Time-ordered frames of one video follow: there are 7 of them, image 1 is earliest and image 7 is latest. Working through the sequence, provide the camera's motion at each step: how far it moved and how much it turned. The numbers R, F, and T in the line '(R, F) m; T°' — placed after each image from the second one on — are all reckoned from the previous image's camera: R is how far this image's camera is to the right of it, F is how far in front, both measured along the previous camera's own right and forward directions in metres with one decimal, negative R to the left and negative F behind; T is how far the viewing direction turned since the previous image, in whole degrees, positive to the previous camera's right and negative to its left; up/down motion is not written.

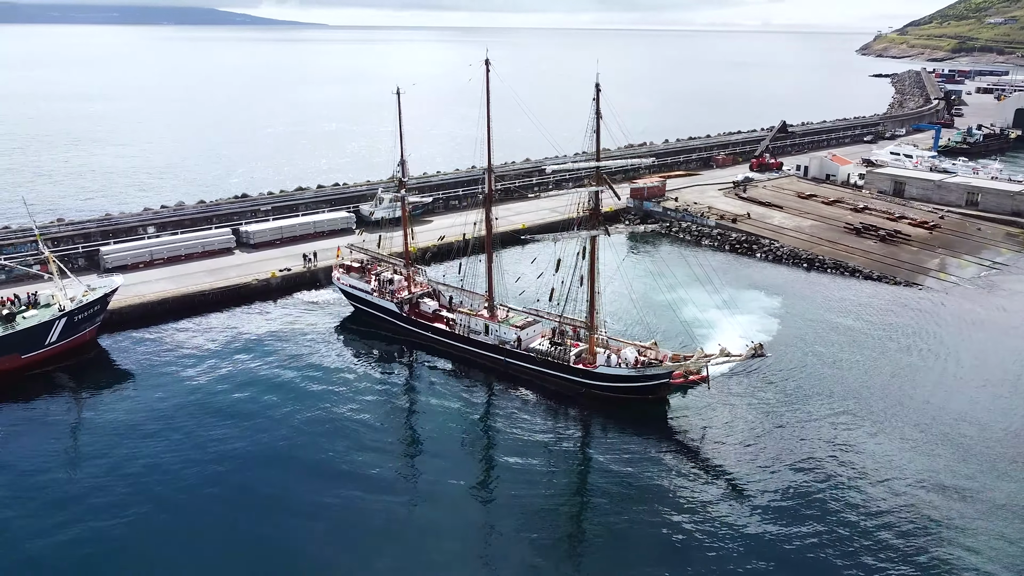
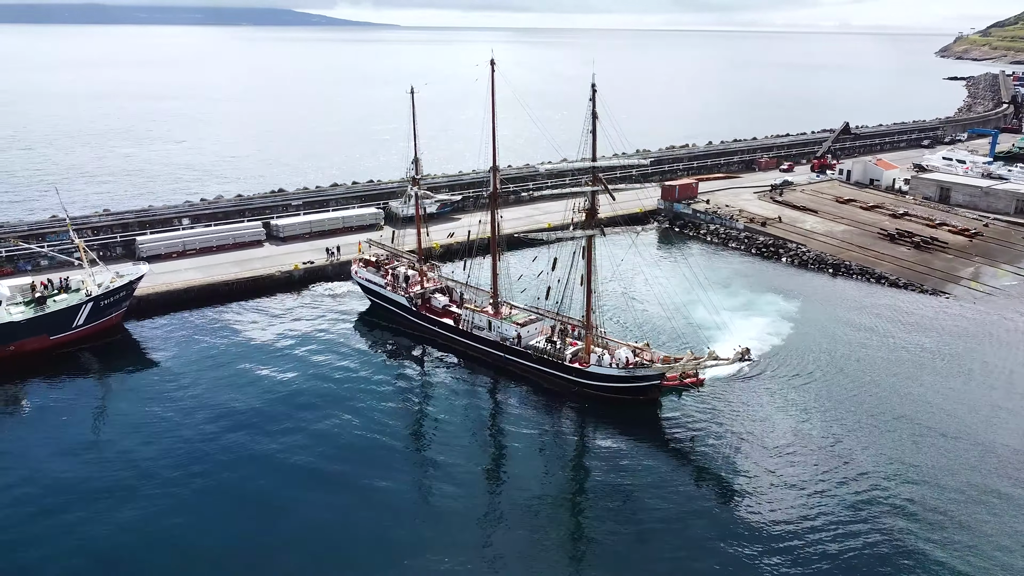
(+3.5, -0.5) m; -4°
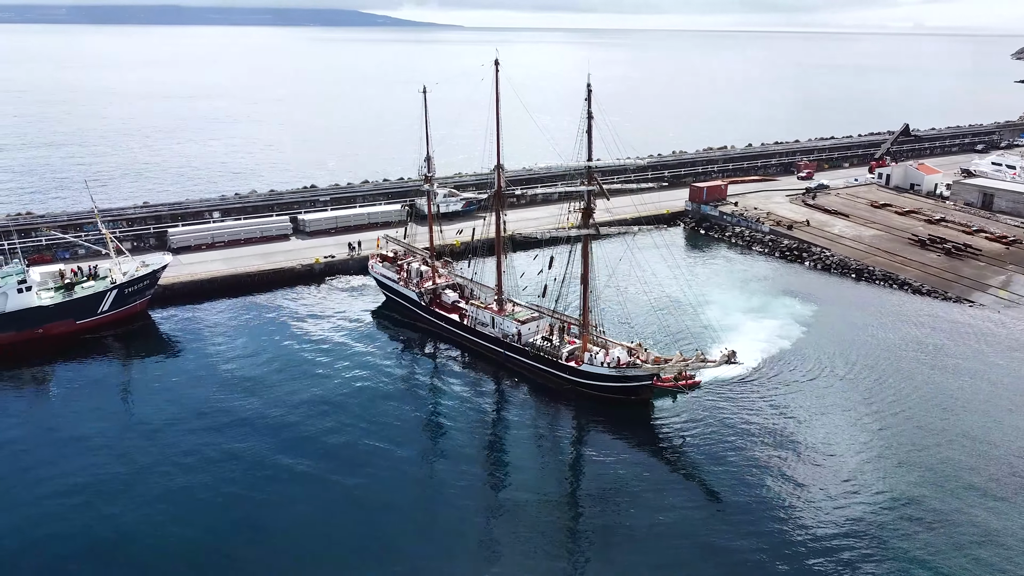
(+3.2, -0.5) m; -4°
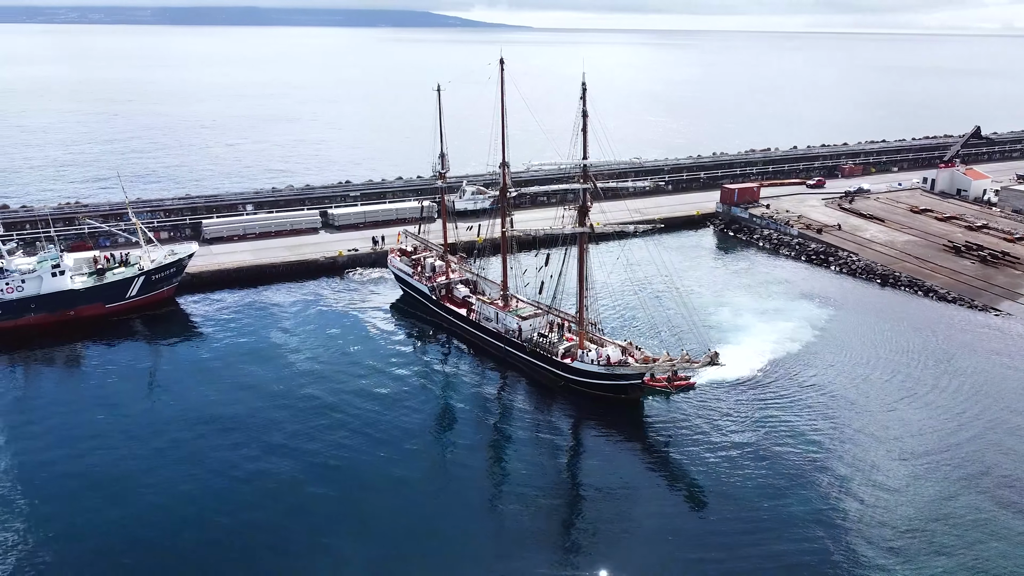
(+3.6, -0.6) m; -4°
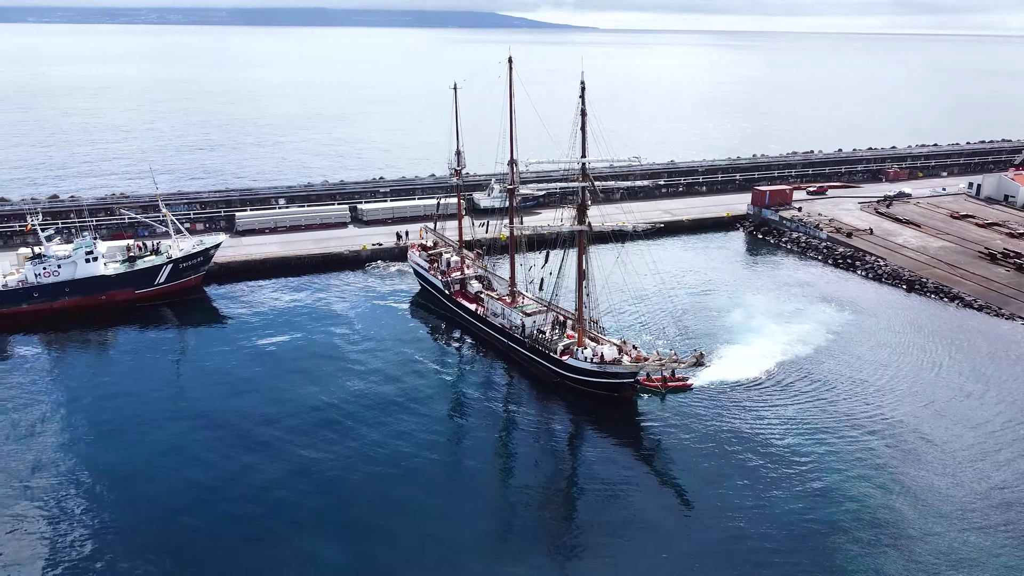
(+3.2, -0.5) m; -4°
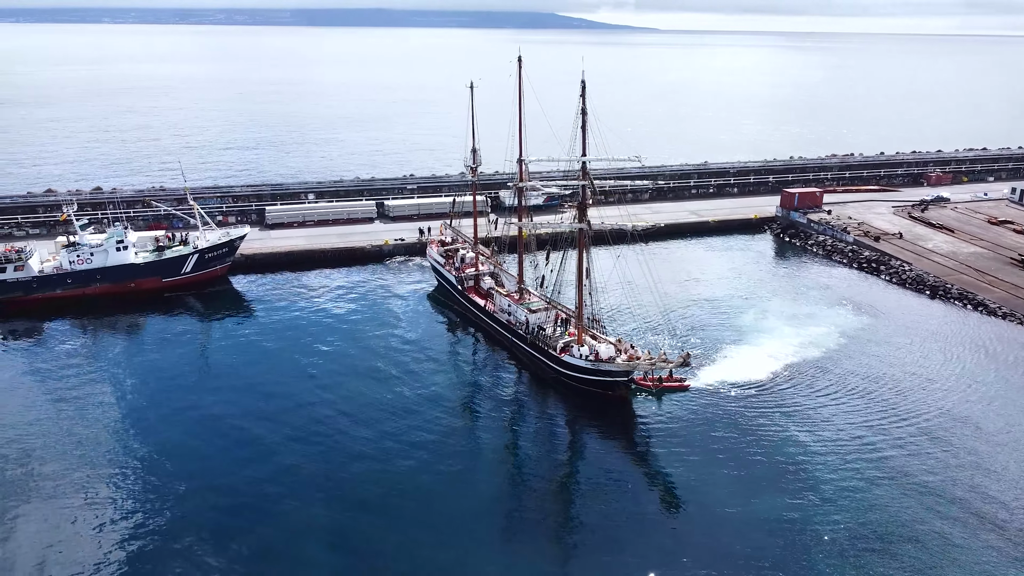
(+2.8, -0.5) m; -4°
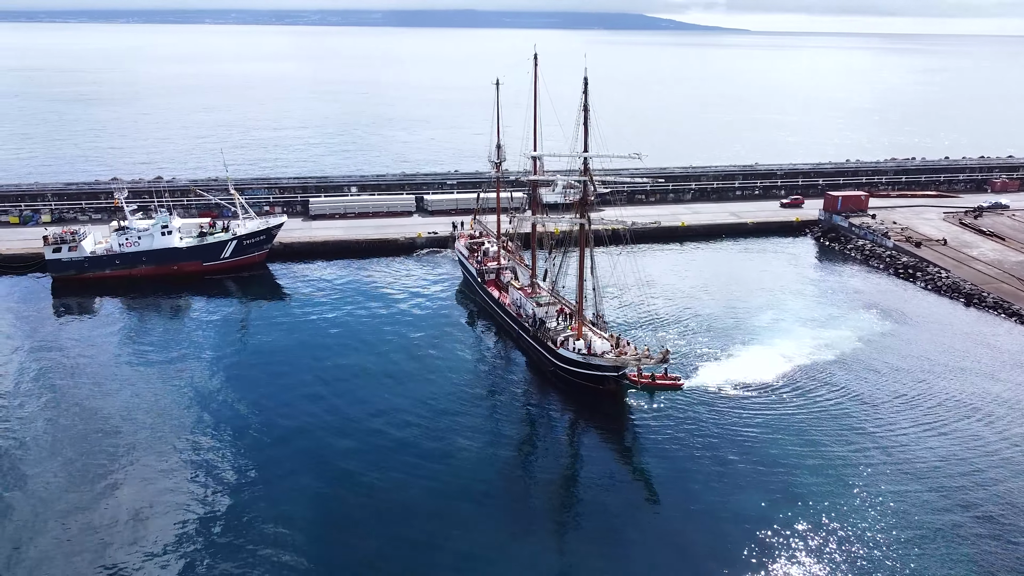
(+4.2, -0.8) m; -6°
